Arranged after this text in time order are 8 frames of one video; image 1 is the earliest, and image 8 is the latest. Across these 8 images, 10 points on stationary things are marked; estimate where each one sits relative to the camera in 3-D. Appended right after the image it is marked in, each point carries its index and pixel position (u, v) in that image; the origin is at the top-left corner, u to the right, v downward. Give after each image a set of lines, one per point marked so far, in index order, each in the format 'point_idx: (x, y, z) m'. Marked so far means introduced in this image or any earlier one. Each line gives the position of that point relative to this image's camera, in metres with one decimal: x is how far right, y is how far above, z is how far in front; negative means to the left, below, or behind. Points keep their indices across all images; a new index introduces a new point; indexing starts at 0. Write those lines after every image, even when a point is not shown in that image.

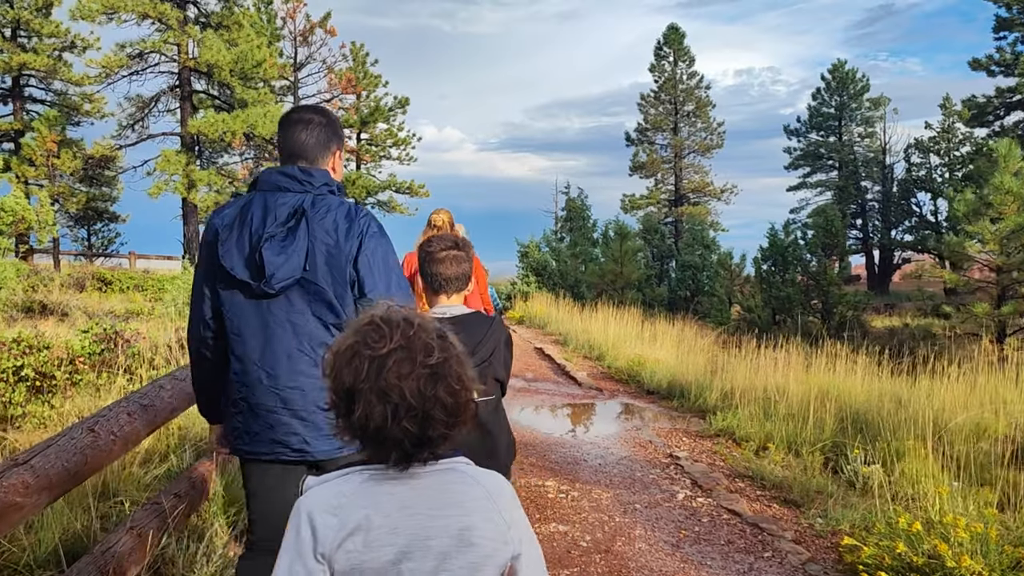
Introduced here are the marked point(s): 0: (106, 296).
0: (-9.5, -0.2, +17.3) m
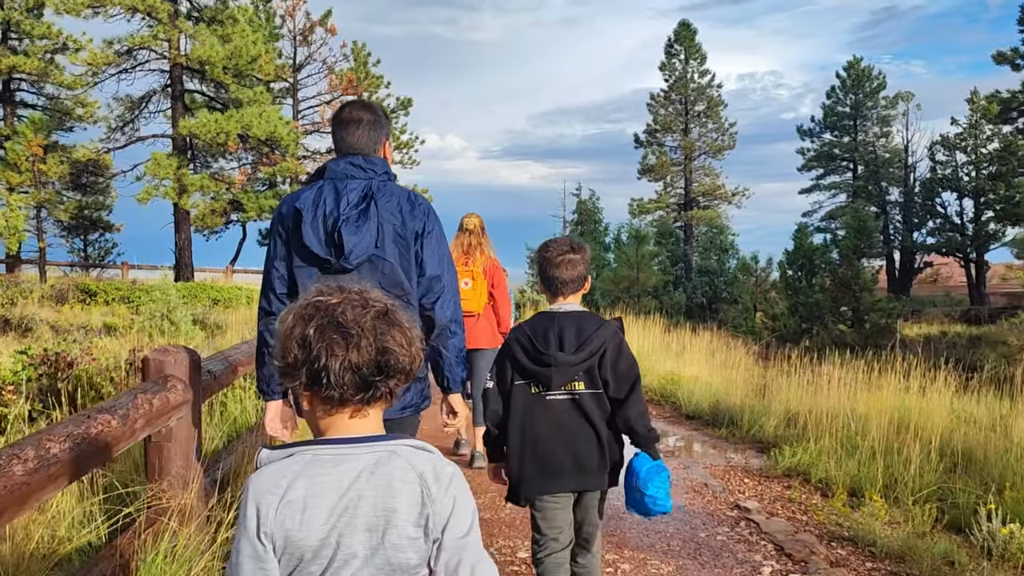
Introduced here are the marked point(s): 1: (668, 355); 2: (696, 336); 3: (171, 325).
0: (-9.3, -0.4, +16.1) m
1: (+2.4, -1.1, +11.2) m
2: (+3.4, -0.9, +13.6) m
3: (-5.3, -0.6, +11.4) m
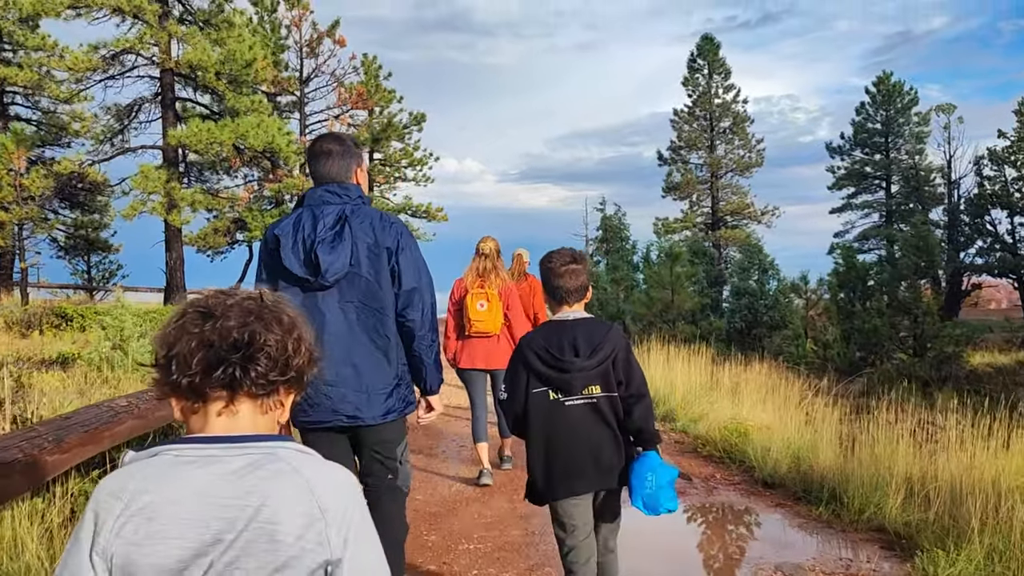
0: (-8.9, -0.9, +14.4) m
1: (+2.6, -1.4, +9.2) m
2: (+3.7, -1.3, +11.6) m
3: (-5.1, -0.9, +9.7) m
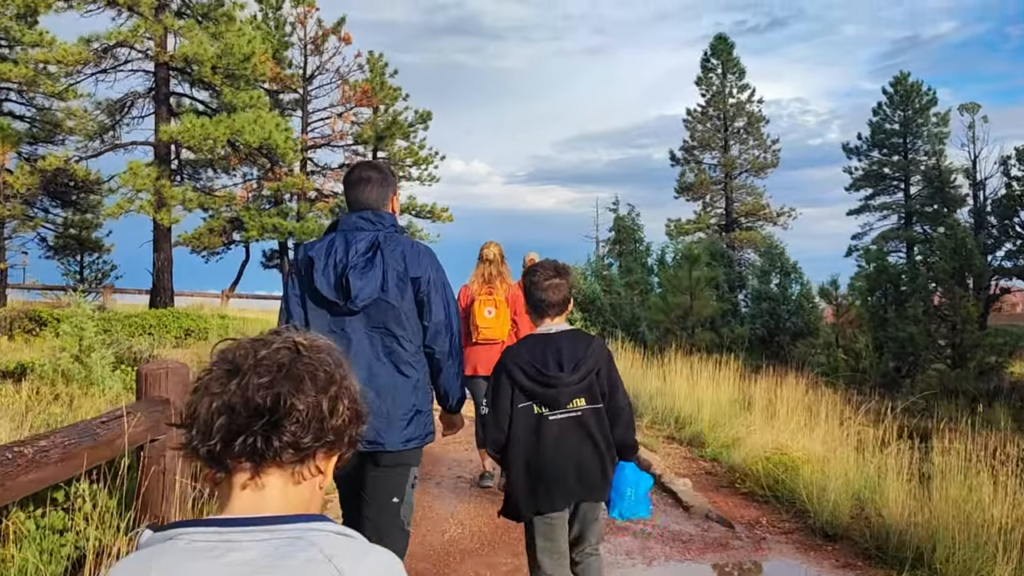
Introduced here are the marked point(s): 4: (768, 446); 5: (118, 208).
0: (-8.8, -0.9, +13.4) m
1: (+2.7, -1.4, +8.1) m
2: (+3.8, -1.3, +10.5) m
3: (-5.0, -0.9, +8.6) m
4: (+2.4, -1.5, +7.0) m
5: (-9.5, +1.9, +17.8) m
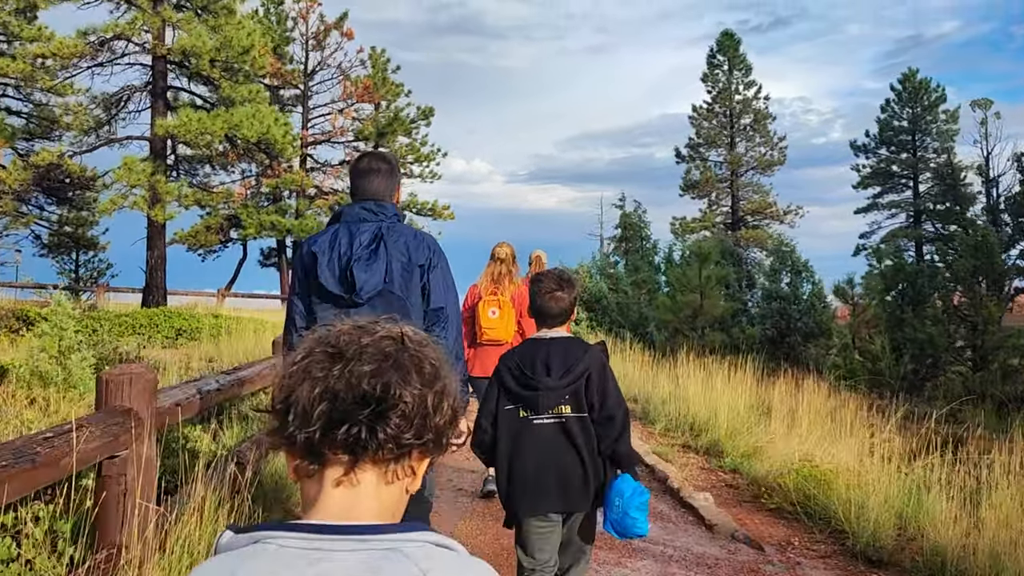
0: (-8.8, -0.9, +13.0) m
1: (+2.7, -1.4, +7.6) m
2: (+3.8, -1.3, +10.0) m
3: (-5.0, -0.9, +8.1) m
4: (+2.5, -1.5, +6.5) m
5: (-9.4, +2.0, +17.3) m
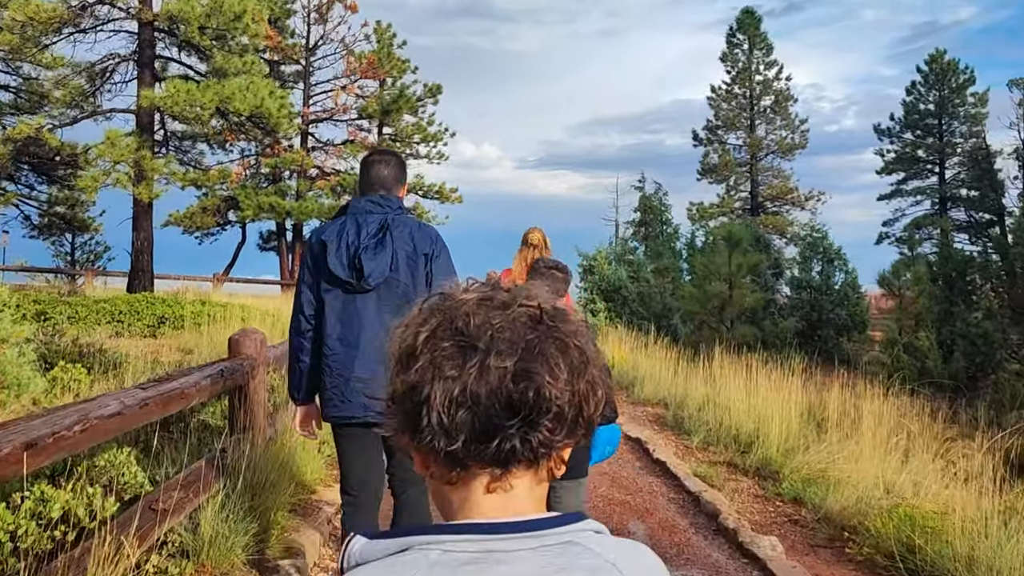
0: (-8.6, -0.6, +11.8) m
1: (+2.8, -1.3, +6.3) m
2: (+3.9, -1.2, +8.7) m
3: (-4.8, -0.7, +7.0) m
4: (+2.6, -1.4, +5.3) m
5: (-9.1, +2.3, +16.1) m
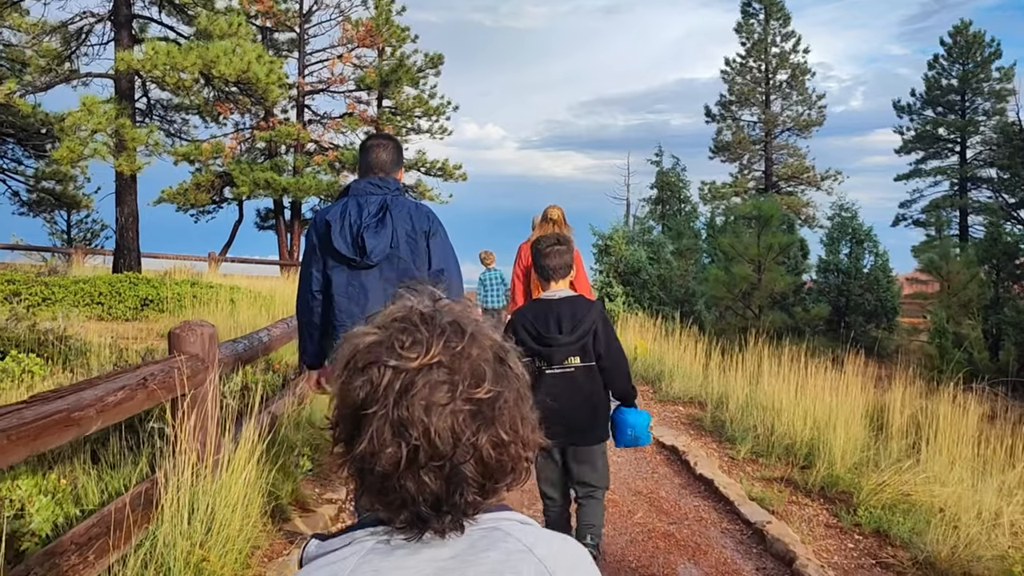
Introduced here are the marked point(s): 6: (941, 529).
0: (-8.4, -0.3, +10.8) m
1: (+2.9, -1.2, +5.3) m
2: (+4.1, -1.0, +7.7) m
3: (-4.7, -0.6, +6.0) m
4: (+2.7, -1.3, +4.3) m
5: (-9.0, +2.8, +15.0) m
6: (+2.4, -1.4, +4.3) m
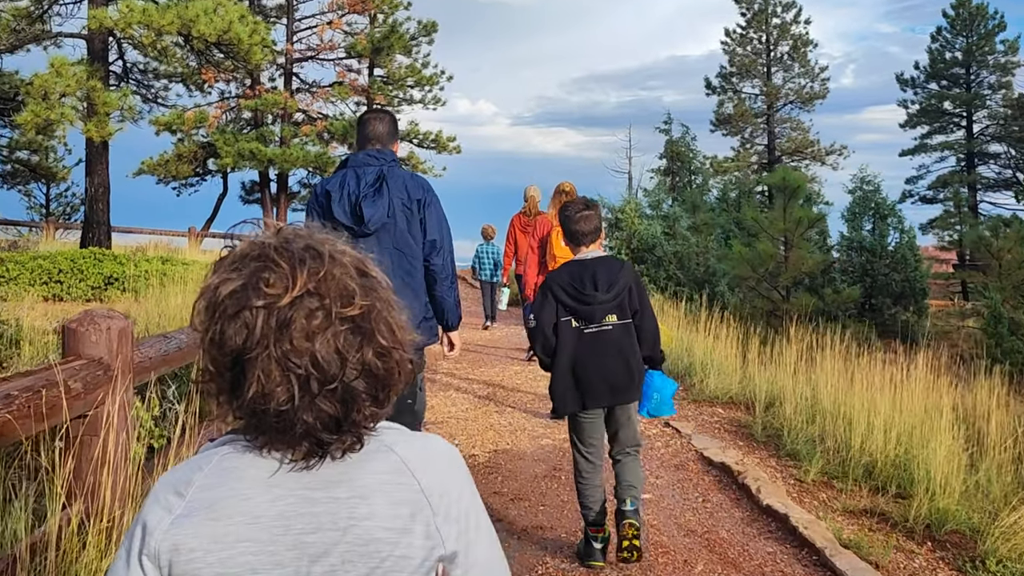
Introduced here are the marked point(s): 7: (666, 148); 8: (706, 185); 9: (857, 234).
0: (-8.4, 0.0, +9.6) m
1: (+3.1, -1.1, +4.2) m
2: (+4.2, -0.9, +6.6) m
3: (-4.6, -0.4, +4.8) m
4: (+2.8, -1.3, +3.2) m
5: (-8.9, +3.2, +13.7) m
6: (+2.5, -1.3, +3.2) m
7: (+3.3, +2.9, +15.4) m
8: (+4.0, +2.1, +14.8) m
9: (+6.8, +1.0, +14.2) m
